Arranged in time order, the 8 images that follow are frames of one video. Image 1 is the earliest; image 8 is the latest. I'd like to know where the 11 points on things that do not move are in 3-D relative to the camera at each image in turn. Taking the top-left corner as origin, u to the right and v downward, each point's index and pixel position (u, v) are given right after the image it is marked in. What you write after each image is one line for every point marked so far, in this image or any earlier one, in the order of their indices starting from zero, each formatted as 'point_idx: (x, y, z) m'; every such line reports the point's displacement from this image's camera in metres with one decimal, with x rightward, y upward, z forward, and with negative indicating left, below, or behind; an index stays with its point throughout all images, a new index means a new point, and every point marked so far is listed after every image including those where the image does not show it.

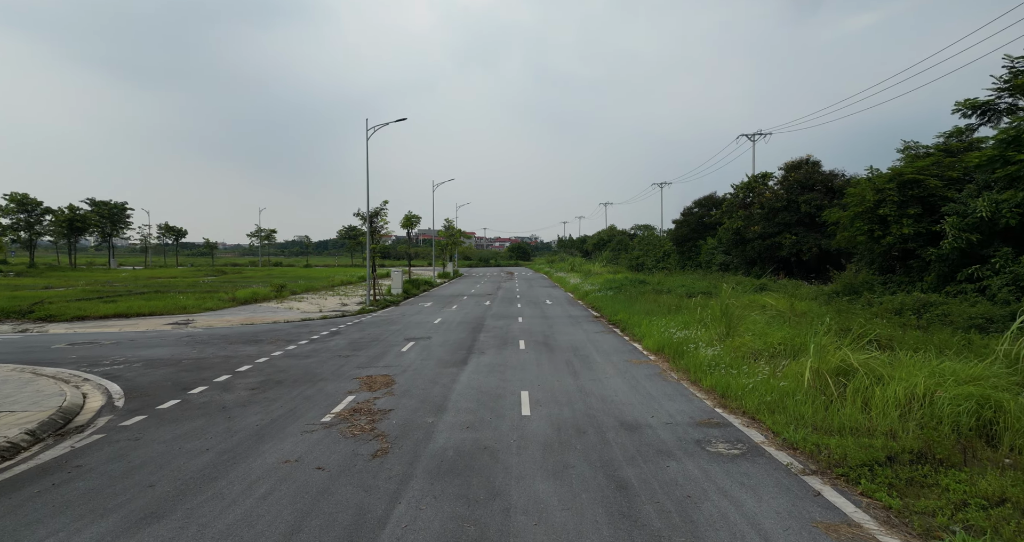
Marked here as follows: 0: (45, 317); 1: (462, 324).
0: (-14.2, -1.5, +18.0) m
1: (-1.5, -1.6, +18.4) m
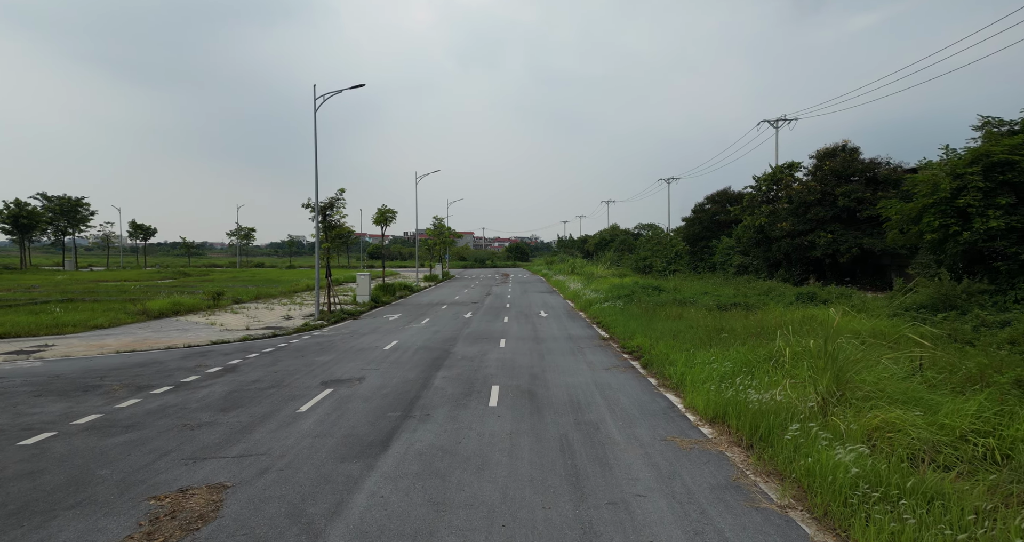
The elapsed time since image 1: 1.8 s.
0: (-14.7, -1.6, +13.0) m
1: (-2.0, -1.8, +13.4) m
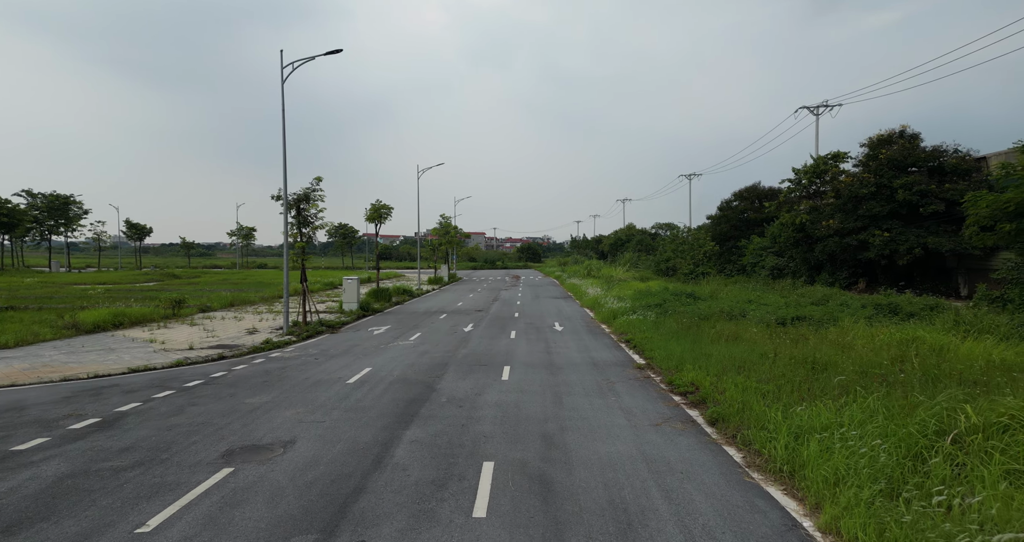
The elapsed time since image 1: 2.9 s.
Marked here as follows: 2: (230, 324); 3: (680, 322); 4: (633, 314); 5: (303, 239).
0: (-14.6, -1.7, +9.6) m
1: (-2.0, -1.9, +9.8) m
2: (-9.2, -1.7, +19.3) m
3: (+4.1, -1.2, +14.2) m
4: (+3.5, -1.2, +16.9) m
5: (-6.9, +1.1, +19.7) m
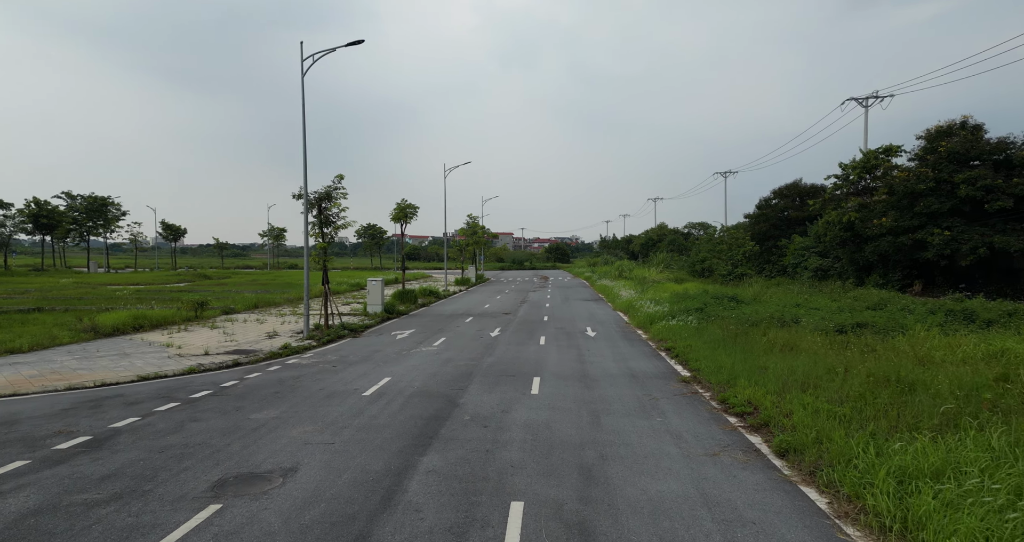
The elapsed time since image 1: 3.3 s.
0: (-14.2, -1.8, +9.3) m
1: (-1.5, -2.0, +8.9) m
2: (-8.3, -1.8, +18.7) m
3: (+4.8, -1.3, +13.0) m
4: (+4.3, -1.3, +15.7) m
5: (-6.0, +1.0, +19.0) m
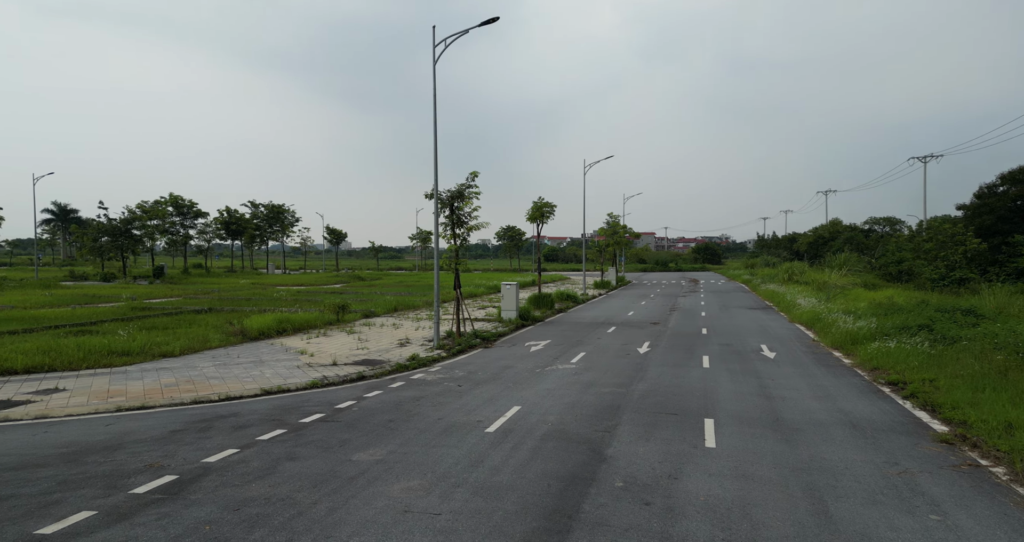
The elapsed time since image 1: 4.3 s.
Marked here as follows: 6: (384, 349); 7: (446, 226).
0: (-11.8, -1.9, +10.3) m
1: (+0.4, -2.1, +6.9) m
2: (-3.9, -1.9, +18.0) m
3: (+7.5, -1.4, +9.4) m
4: (+7.6, -1.4, +12.1) m
5: (-1.6, +0.9, +17.8) m
6: (-3.3, -2.0, +15.4) m
7: (-1.9, +1.3, +17.4) m
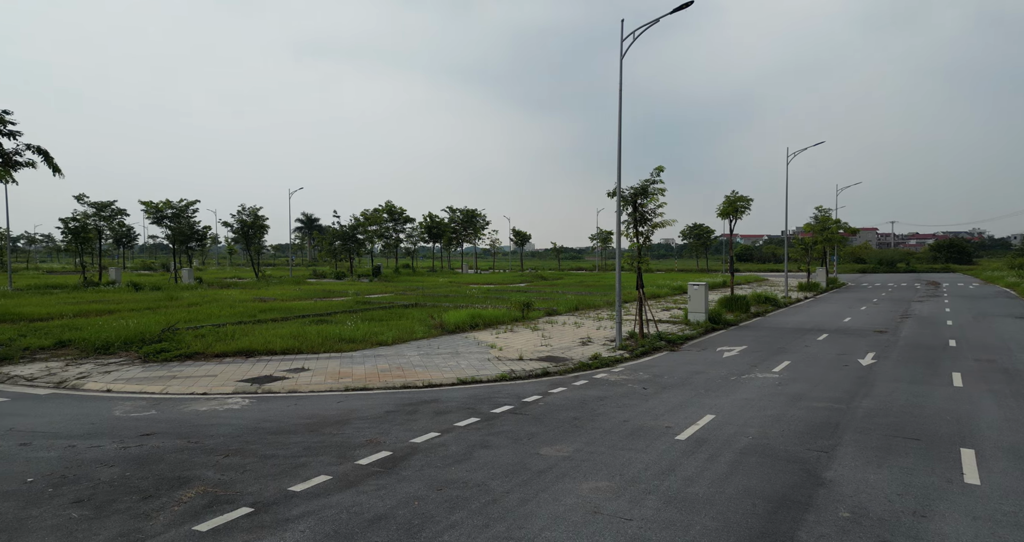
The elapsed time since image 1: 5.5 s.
0: (-8.1, -1.8, +13.2) m
1: (+2.5, -2.1, +6.3) m
2: (+1.7, -1.9, +18.2) m
3: (+10.0, -1.4, +6.6) m
4: (+11.0, -1.4, +9.2) m
5: (+3.9, +0.9, +17.3) m
6: (+1.5, -2.0, +15.6) m
7: (+3.4, +1.4, +17.0) m
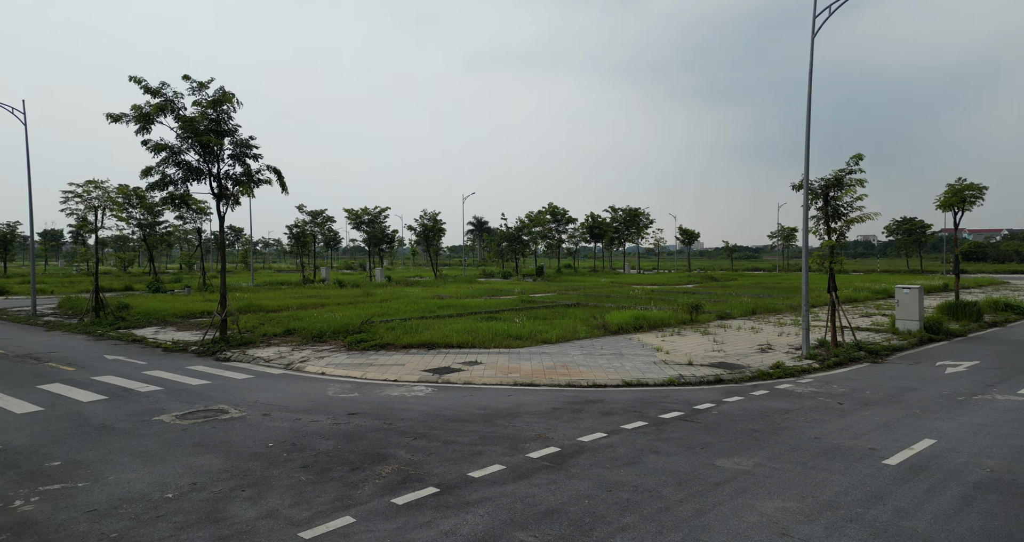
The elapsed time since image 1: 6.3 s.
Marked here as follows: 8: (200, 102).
0: (-4.1, -1.8, +14.9) m
1: (+4.3, -2.1, +5.4) m
2: (+6.7, -1.9, +17.0) m
3: (+11.5, -1.5, +3.6) m
4: (+13.2, -1.5, +5.8) m
5: (+8.5, +0.9, +15.5) m
6: (+5.8, -2.0, +14.5) m
7: (+8.0, +1.3, +15.4) m
8: (-7.8, +4.2, +14.8) m
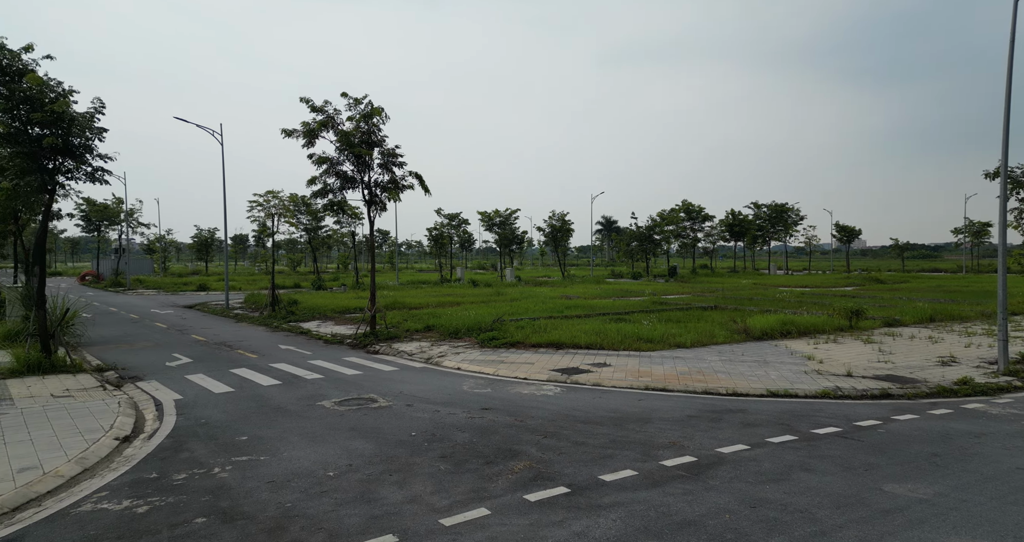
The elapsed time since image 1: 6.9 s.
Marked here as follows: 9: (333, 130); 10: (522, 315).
0: (-0.6, -1.7, +15.3) m
1: (+5.4, -2.1, +4.1) m
2: (+10.4, -1.9, +14.9) m
3: (+12.1, -1.5, +0.8) m
4: (+14.2, -1.6, +2.6) m
5: (+11.9, +0.8, +13.1) m
6: (+8.9, -2.0, +12.7) m
7: (+11.4, +1.3, +13.1) m
8: (-4.2, +4.2, +16.0) m
9: (-4.9, +4.0, +16.3) m
10: (+0.5, -1.4, +19.8) m
